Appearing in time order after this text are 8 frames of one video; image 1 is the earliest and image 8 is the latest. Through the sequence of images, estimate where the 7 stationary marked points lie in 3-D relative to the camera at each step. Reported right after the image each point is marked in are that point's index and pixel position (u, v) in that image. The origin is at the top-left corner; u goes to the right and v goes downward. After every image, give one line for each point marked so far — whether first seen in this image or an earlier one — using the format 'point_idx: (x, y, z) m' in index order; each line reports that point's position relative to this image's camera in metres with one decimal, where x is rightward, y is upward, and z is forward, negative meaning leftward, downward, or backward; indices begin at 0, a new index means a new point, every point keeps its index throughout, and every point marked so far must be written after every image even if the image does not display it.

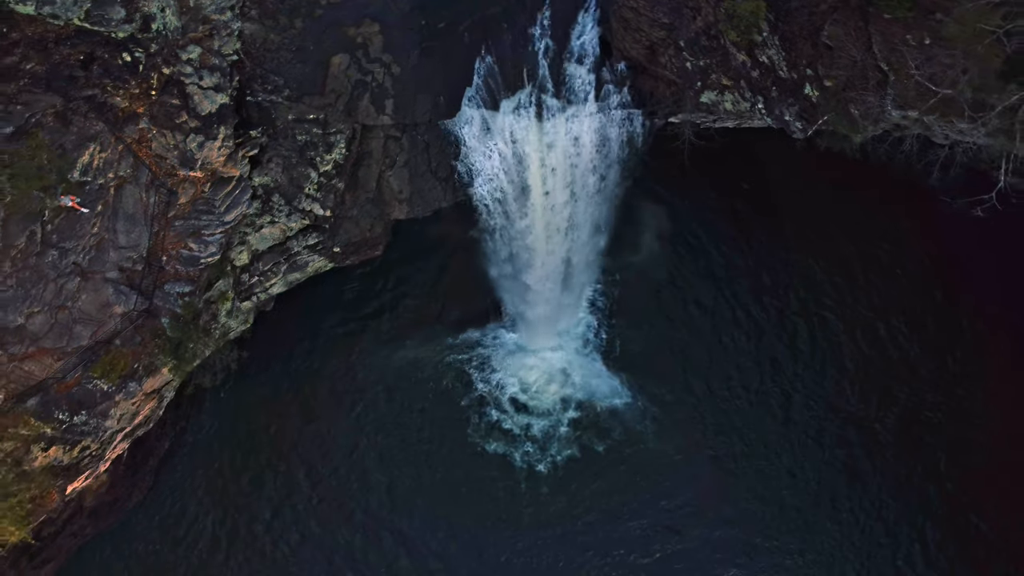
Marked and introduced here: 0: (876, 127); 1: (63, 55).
0: (+4.7, +2.4, +10.6) m
1: (-5.3, +2.9, +9.7) m
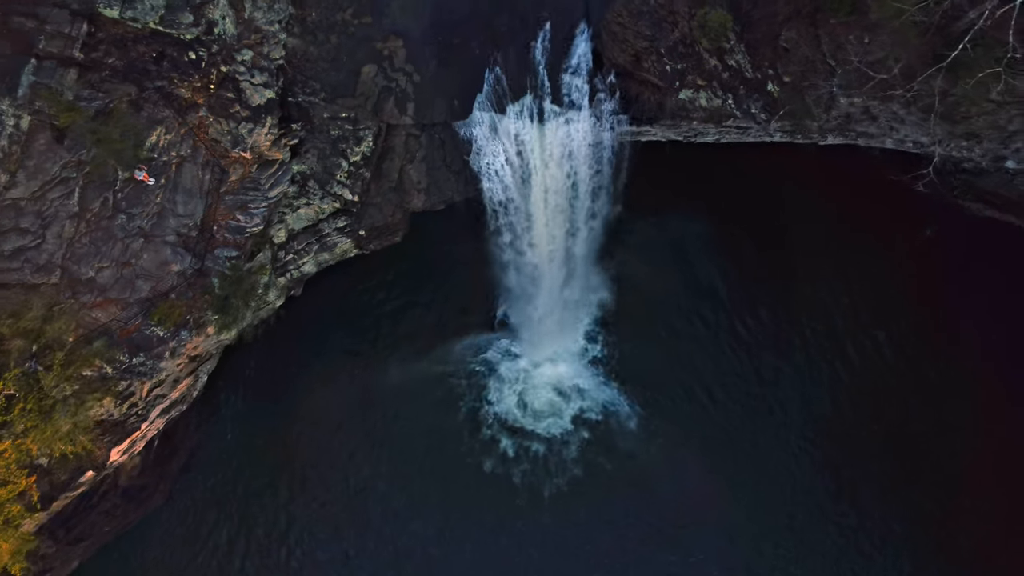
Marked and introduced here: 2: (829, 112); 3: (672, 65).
0: (+4.8, +2.8, +12.4) m
1: (-5.2, +3.4, +11.5) m
2: (+4.8, +2.9, +12.4) m
3: (+2.5, +3.6, +12.8) m
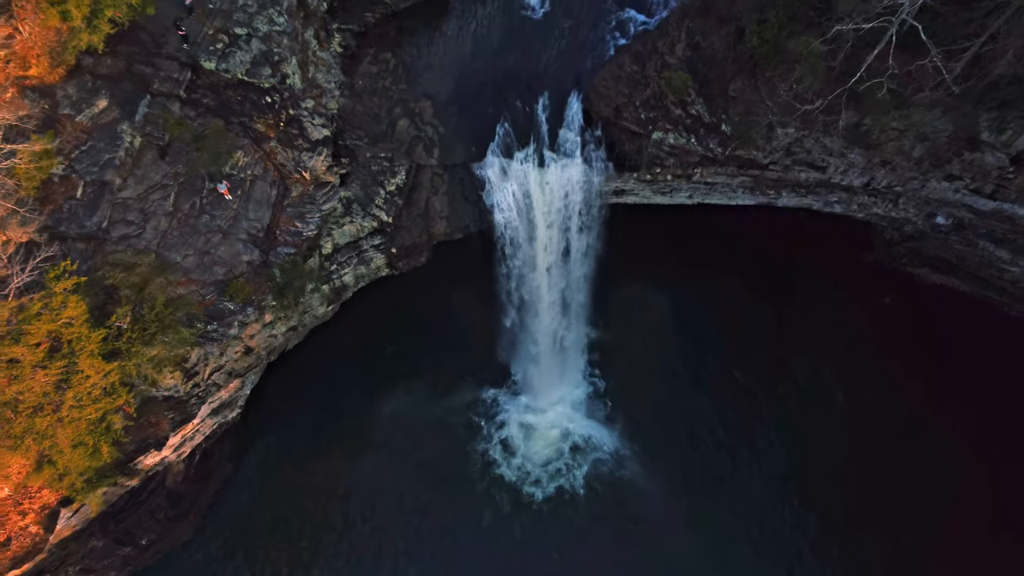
0: (+4.9, +2.8, +15.5) m
1: (-5.1, +3.5, +14.8) m
2: (+4.9, +2.8, +15.5) m
3: (+2.6, +3.4, +16.0) m
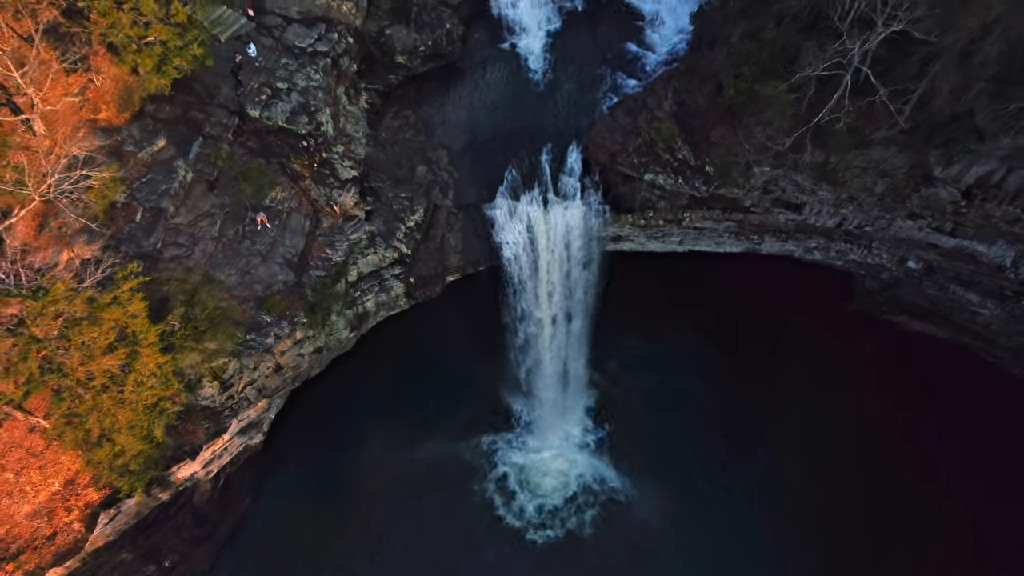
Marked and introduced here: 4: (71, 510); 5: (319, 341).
0: (+5.1, +2.3, +17.4) m
1: (-5.0, +3.1, +16.7) m
2: (+5.1, +2.3, +17.4) m
3: (+2.8, +2.8, +18.0) m
4: (-7.9, -4.0, +14.6) m
5: (-4.1, -1.1, +17.1) m
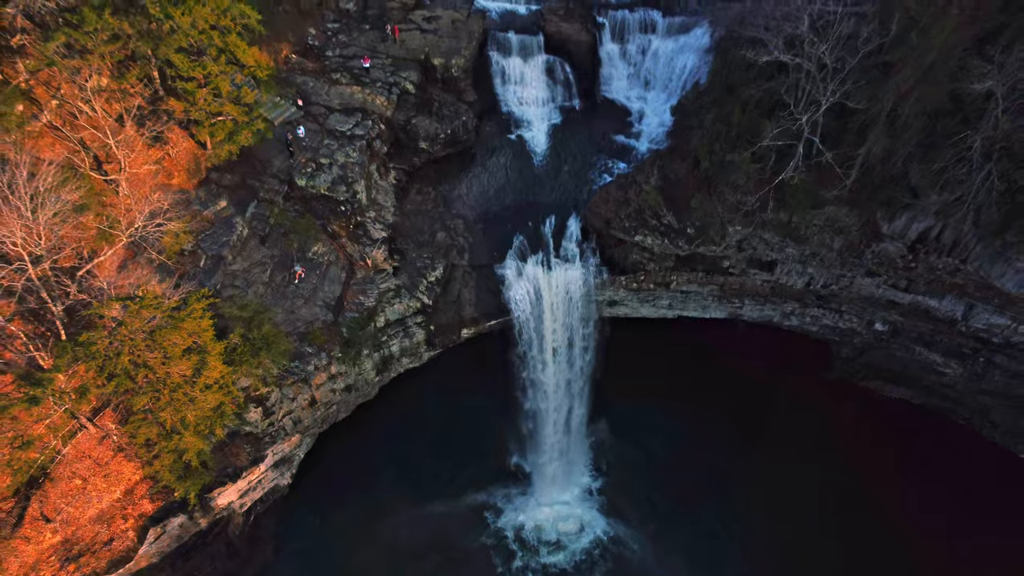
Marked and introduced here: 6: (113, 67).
0: (+5.3, +1.1, +20.1) m
1: (-4.7, +2.0, +19.6) m
2: (+5.3, +1.2, +20.1) m
3: (+3.0, +1.6, +20.8) m
4: (-7.7, -4.6, +16.3) m
5: (-3.9, -2.1, +19.2) m
6: (-8.5, +4.7, +17.3) m
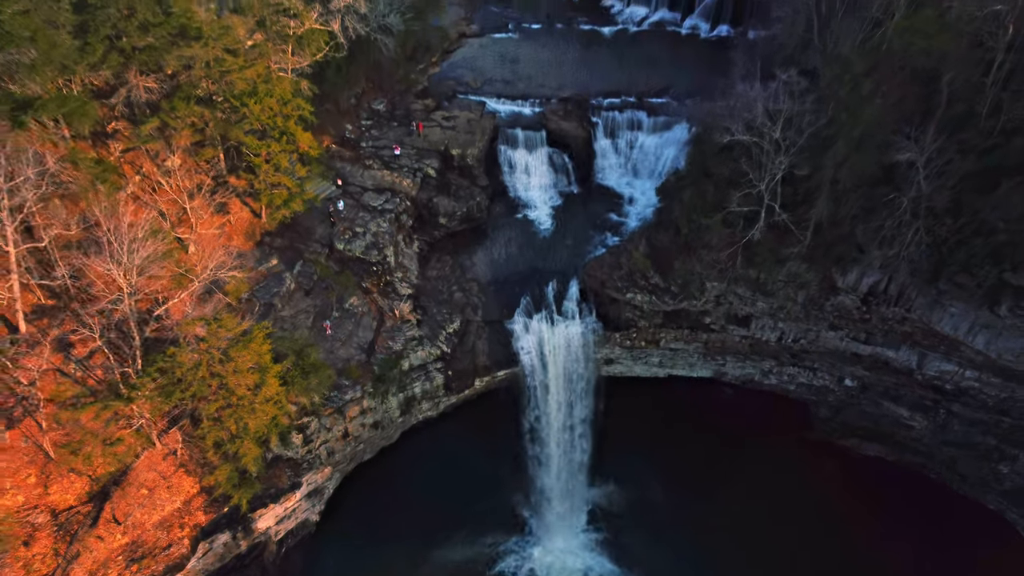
0: (+5.5, -0.3, +23.1) m
1: (-4.5, +0.7, +22.8) m
2: (+5.5, -0.3, +23.2) m
3: (+3.2, 0.0, +23.9) m
4: (-7.5, -5.5, +18.6) m
5: (-3.6, -3.4, +21.8) m
6: (-8.3, +3.6, +20.9) m
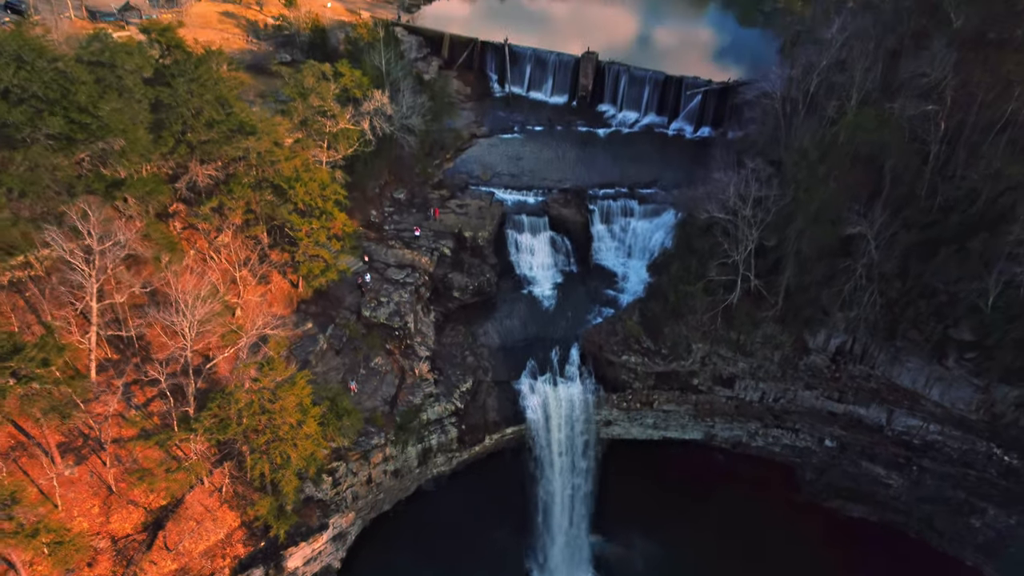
0: (+5.8, -2.3, +25.8) m
1: (-4.3, -1.3, +25.6) m
2: (+5.7, -2.3, +25.9) m
3: (+3.5, -2.1, +26.6) m
4: (-7.3, -6.8, +20.6) m
5: (-3.4, -5.2, +24.1) m
6: (-8.1, +1.9, +24.1) m
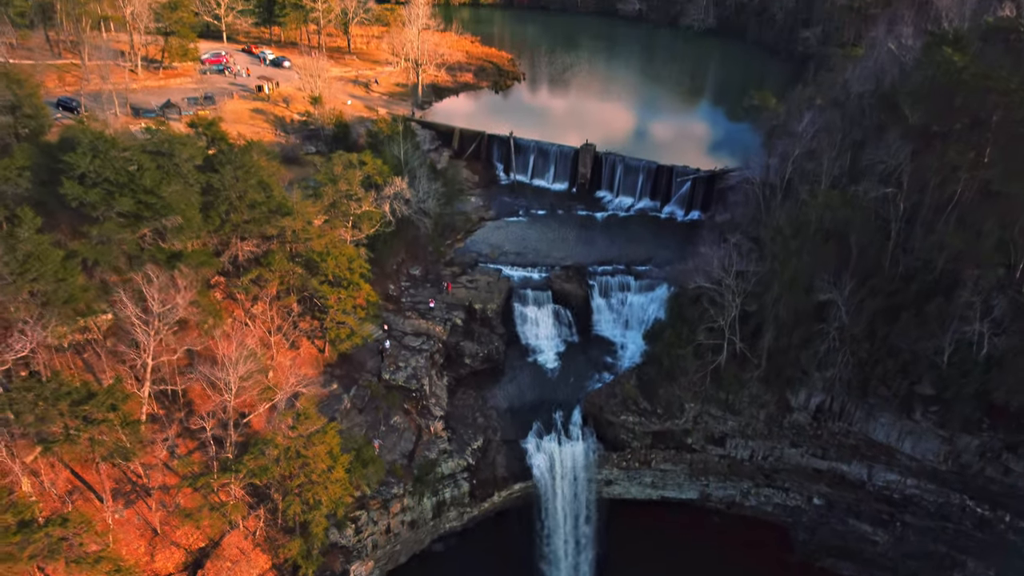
0: (+6.0, -4.6, +28.0) m
1: (-4.0, -3.5, +27.9) m
2: (+6.0, -4.5, +28.1) m
3: (+3.7, -4.4, +28.9) m
4: (-7.0, -8.5, +22.4) m
5: (-3.2, -7.3, +26.1) m
6: (-7.8, -0.2, +26.8) m
